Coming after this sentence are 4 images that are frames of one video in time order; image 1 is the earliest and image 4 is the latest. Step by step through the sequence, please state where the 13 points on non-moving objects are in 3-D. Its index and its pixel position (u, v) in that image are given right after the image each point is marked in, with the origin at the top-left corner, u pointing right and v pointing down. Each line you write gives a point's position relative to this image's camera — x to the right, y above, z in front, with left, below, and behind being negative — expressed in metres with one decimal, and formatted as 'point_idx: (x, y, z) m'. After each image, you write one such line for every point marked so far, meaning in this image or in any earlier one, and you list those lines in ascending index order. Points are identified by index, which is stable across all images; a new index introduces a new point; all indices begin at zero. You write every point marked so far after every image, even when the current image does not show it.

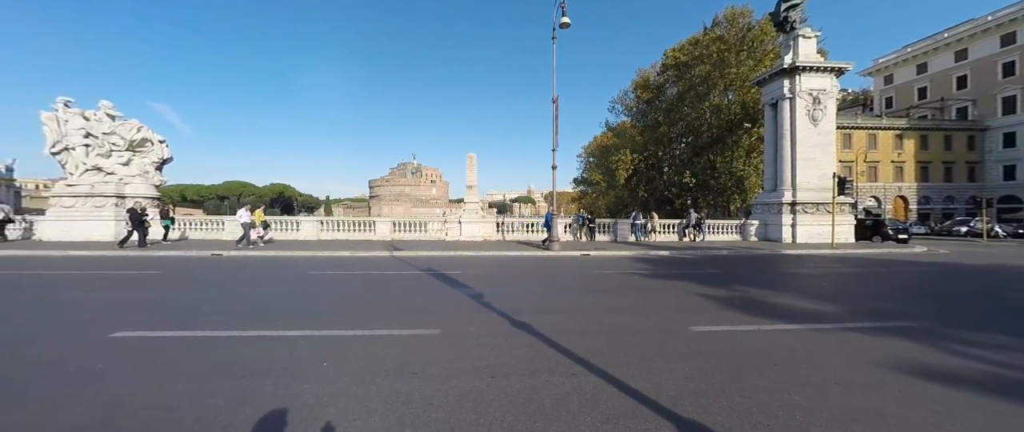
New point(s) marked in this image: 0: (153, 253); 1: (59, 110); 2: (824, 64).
0: (-14.9, -1.6, +14.1) m
1: (-25.3, +5.9, +18.8) m
2: (+17.7, +8.6, +19.1) m
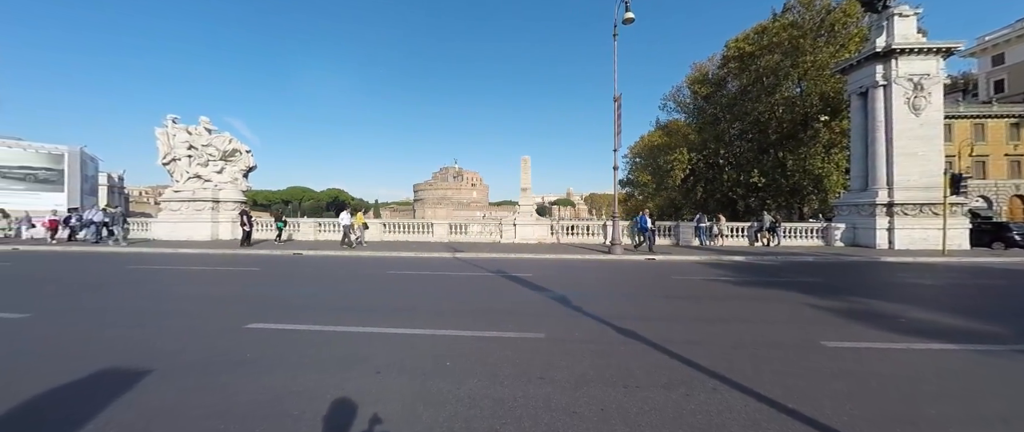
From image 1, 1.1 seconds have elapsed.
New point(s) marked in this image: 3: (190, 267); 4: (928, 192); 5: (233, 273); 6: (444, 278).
0: (-12.3, -1.7, +15.6) m
1: (-22.0, +5.8, +21.6) m
2: (+20.7, +8.5, +16.8) m
3: (-11.2, -1.8, +11.9) m
4: (+20.4, +1.2, +16.6) m
5: (-8.5, -1.8, +10.4) m
6: (-1.8, -1.7, +9.1) m
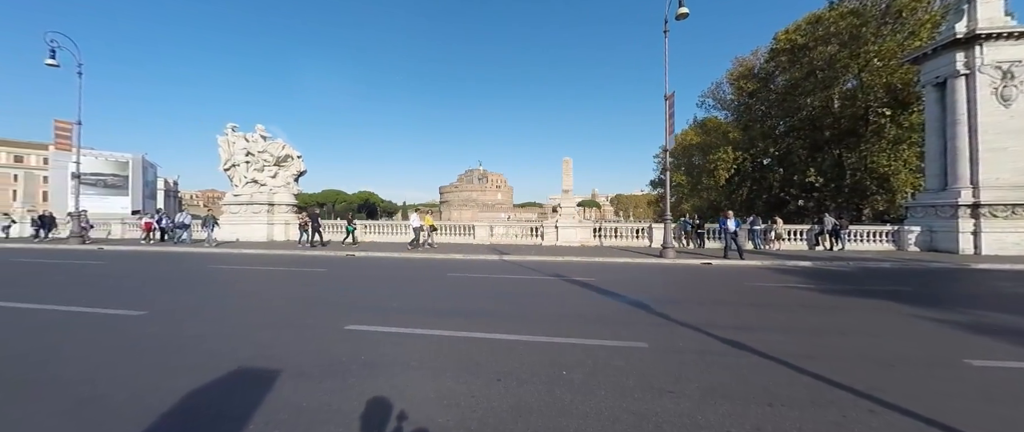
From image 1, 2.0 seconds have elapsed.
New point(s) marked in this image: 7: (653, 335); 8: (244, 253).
0: (-10.2, -1.8, +16.4) m
1: (-19.4, +5.6, +23.1) m
2: (+22.8, +8.4, +15.1) m
3: (-9.4, -1.9, +12.6) m
4: (+22.5, +1.1, +14.9) m
5: (-6.8, -1.9, +10.9) m
6: (-0.2, -1.8, +9.1) m
7: (+1.9, -1.6, +4.5) m
8: (-13.5, -1.9, +17.0) m
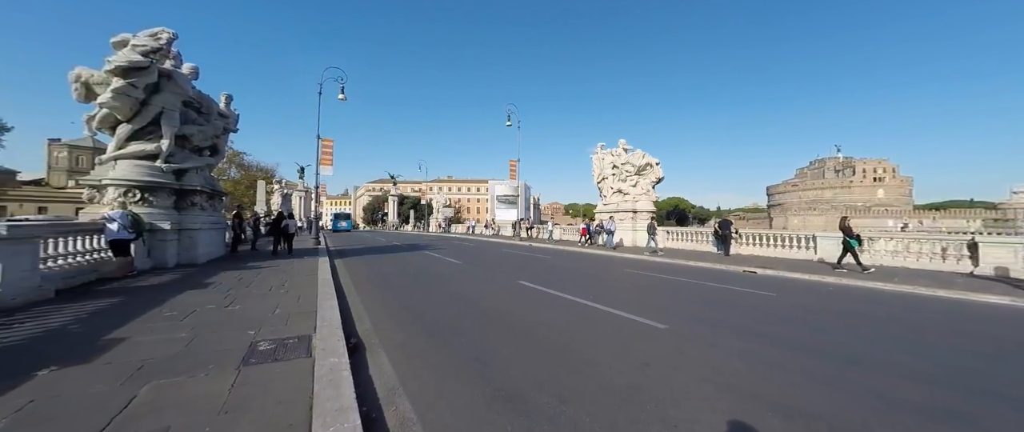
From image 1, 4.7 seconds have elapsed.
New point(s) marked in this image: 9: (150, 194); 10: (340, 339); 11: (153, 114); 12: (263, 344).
0: (+8.1, -2.2, +15.4) m
1: (+7.3, +5.1, +26.9) m
2: (+28.2, +8.4, -10.6) m
3: (+5.7, -2.2, +12.3) m
4: (+27.8, +1.1, -10.7) m
5: (+6.0, -2.1, +9.3) m
6: (+8.8, -1.9, +3.1) m
7: (+6.6, -1.6, -1.5) m
8: (+6.5, -2.3, +18.4) m
9: (-12.6, +0.8, +11.8) m
10: (-2.4, -1.7, +4.7) m
11: (-12.5, +3.6, +11.8) m
12: (-3.2, -1.7, +4.4) m
